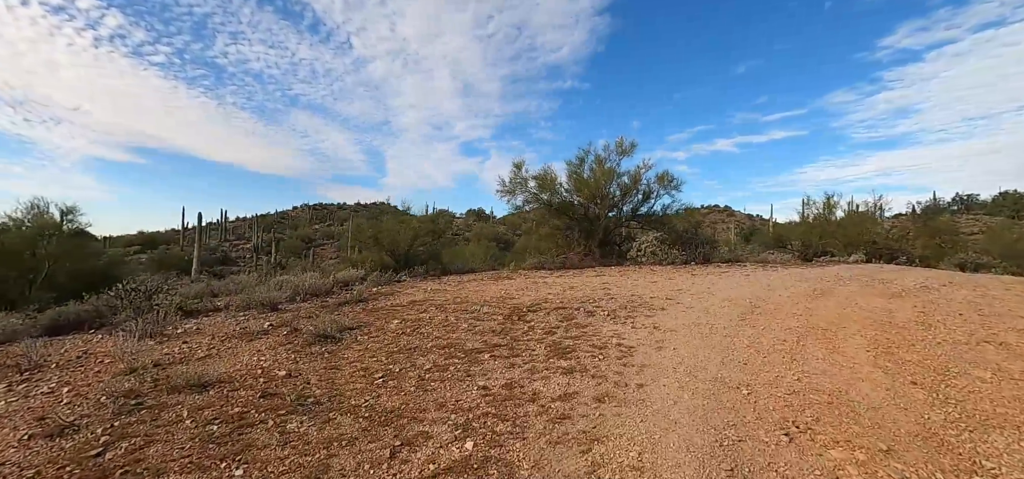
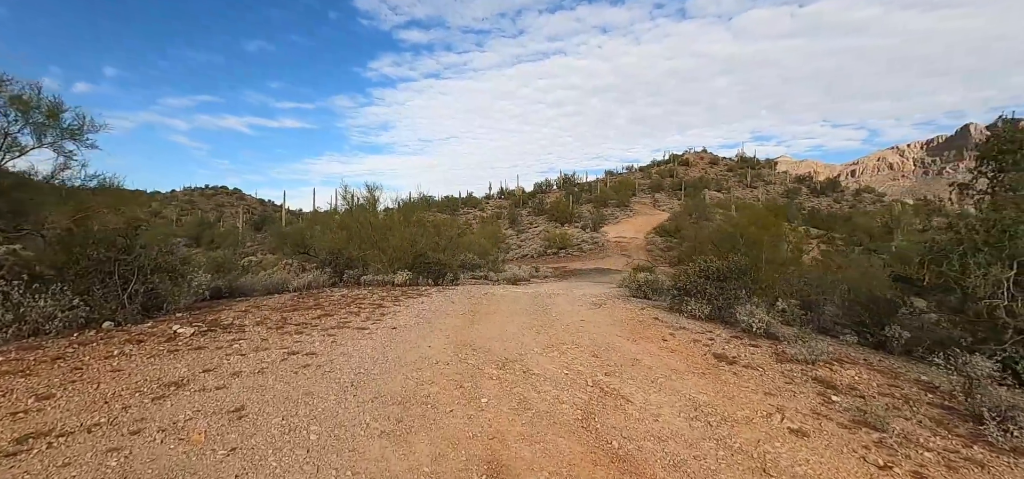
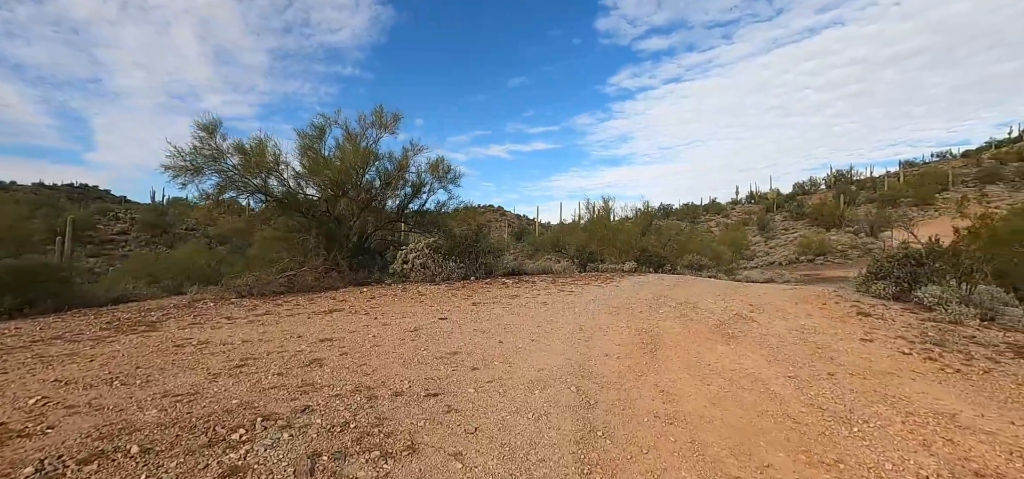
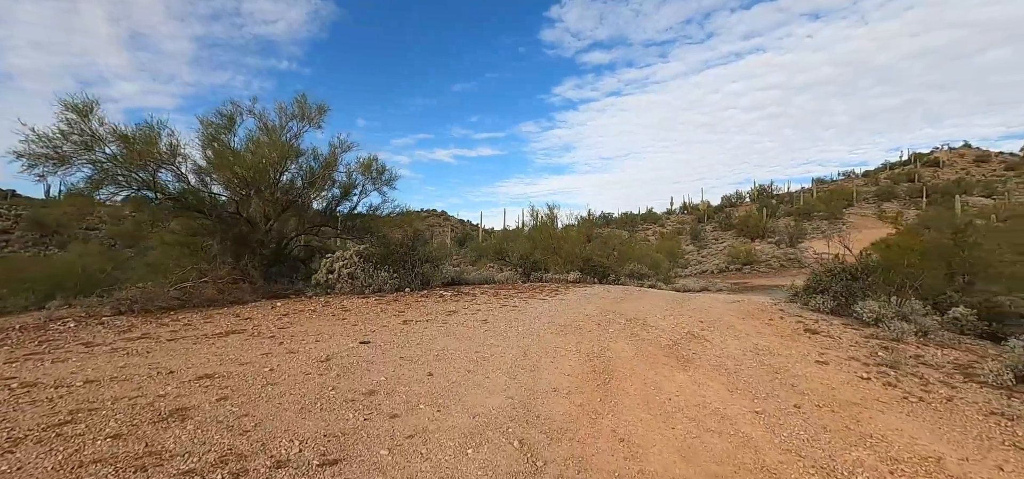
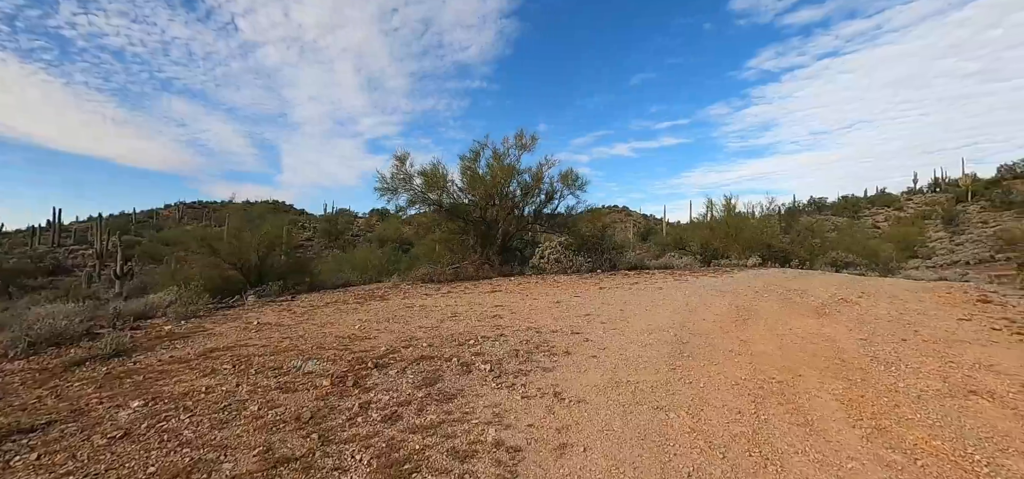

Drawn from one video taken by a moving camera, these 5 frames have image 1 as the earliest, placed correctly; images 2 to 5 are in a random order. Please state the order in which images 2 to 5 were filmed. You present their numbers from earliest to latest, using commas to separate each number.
5, 3, 4, 2
